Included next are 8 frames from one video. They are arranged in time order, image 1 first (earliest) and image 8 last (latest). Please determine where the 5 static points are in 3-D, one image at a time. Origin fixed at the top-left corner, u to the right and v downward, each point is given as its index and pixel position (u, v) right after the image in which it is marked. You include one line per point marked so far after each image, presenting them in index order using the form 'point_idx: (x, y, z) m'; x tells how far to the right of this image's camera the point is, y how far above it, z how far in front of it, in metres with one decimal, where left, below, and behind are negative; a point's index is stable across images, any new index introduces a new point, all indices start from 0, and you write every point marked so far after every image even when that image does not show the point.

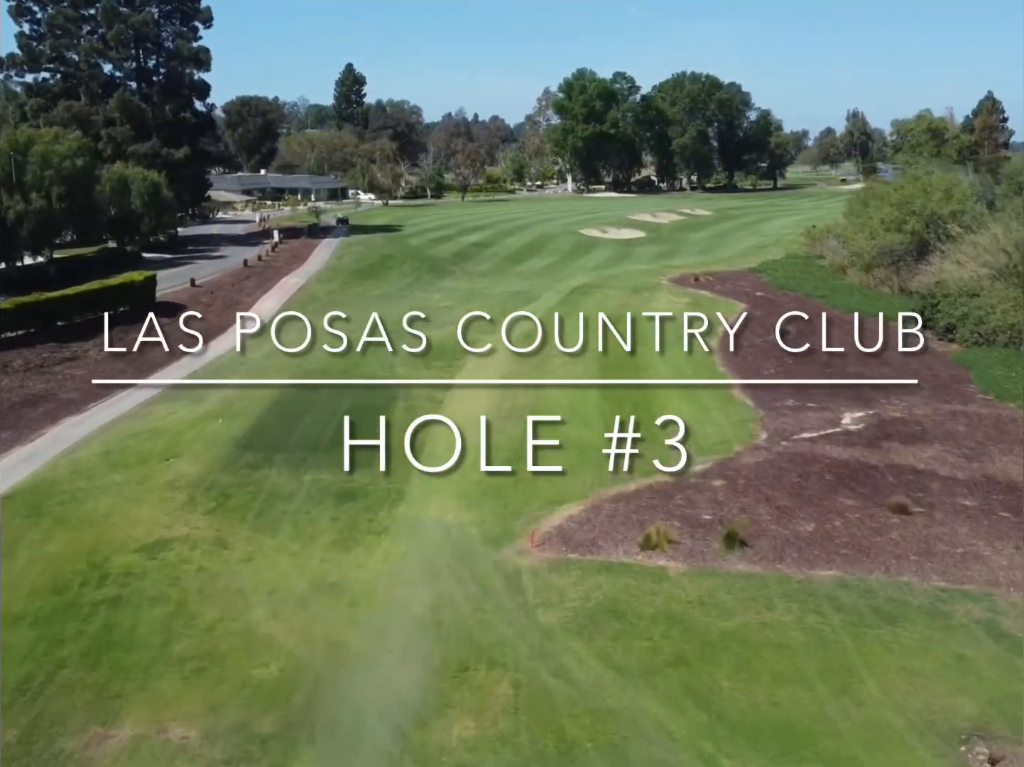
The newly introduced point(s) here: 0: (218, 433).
0: (-5.4, -0.9, +18.9) m
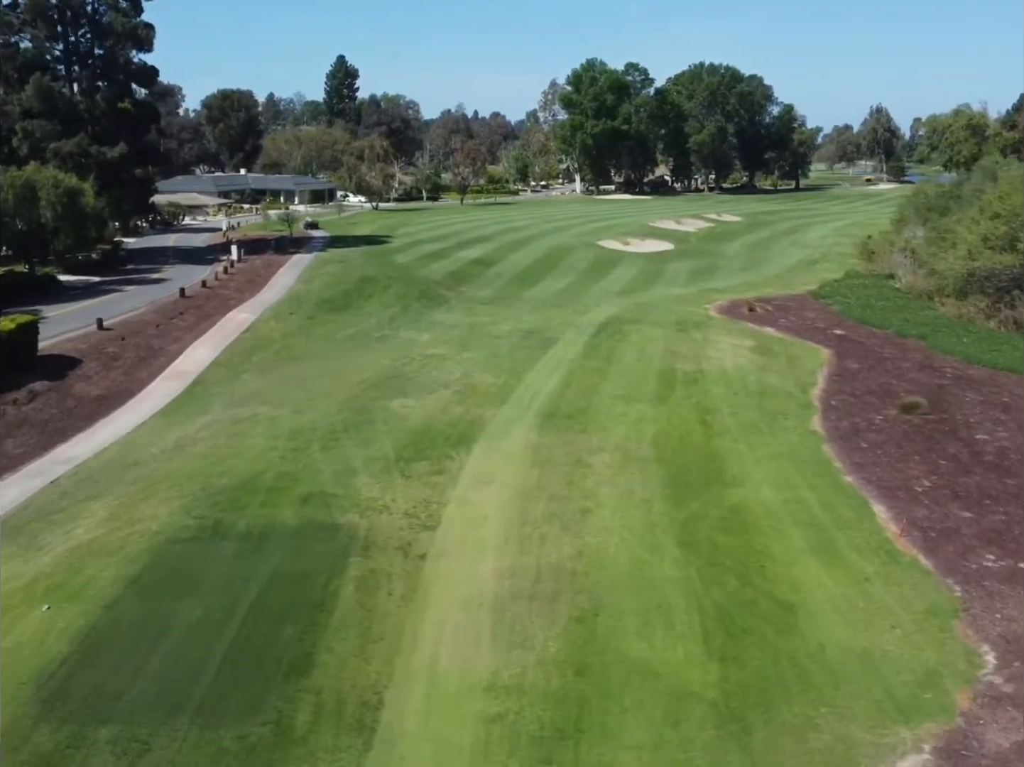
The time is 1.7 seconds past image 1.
0: (-5.1, -2.8, +10.7) m
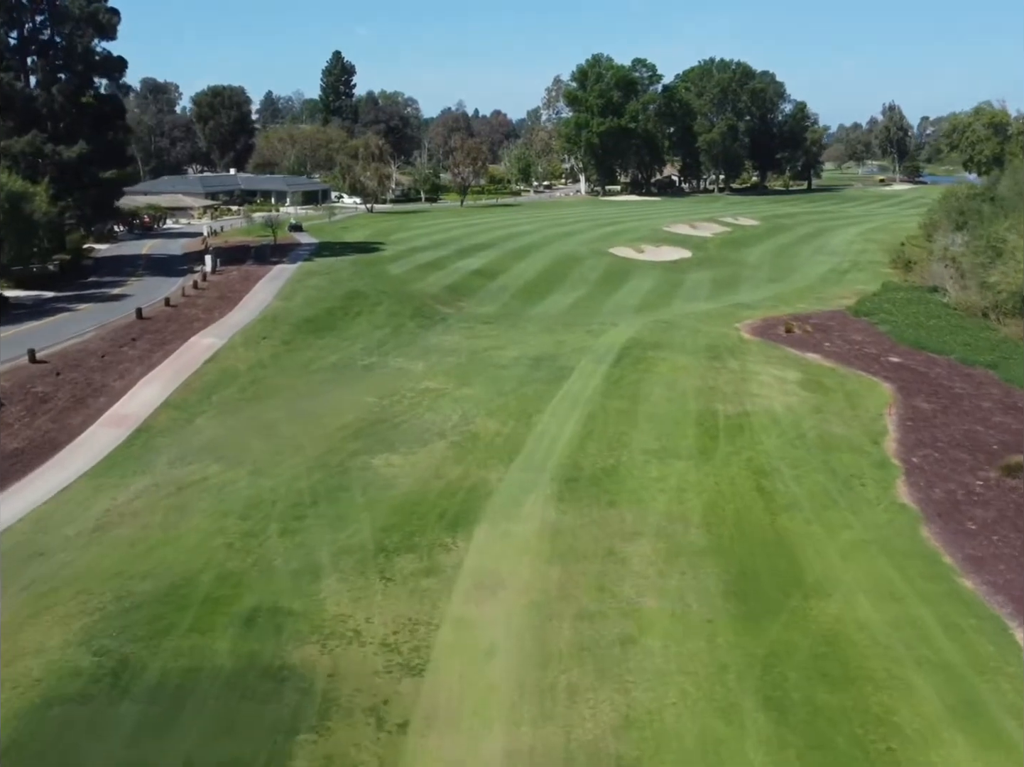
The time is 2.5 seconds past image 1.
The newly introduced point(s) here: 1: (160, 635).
0: (-4.9, -3.7, +6.9) m
1: (-3.8, -2.7, +11.0) m
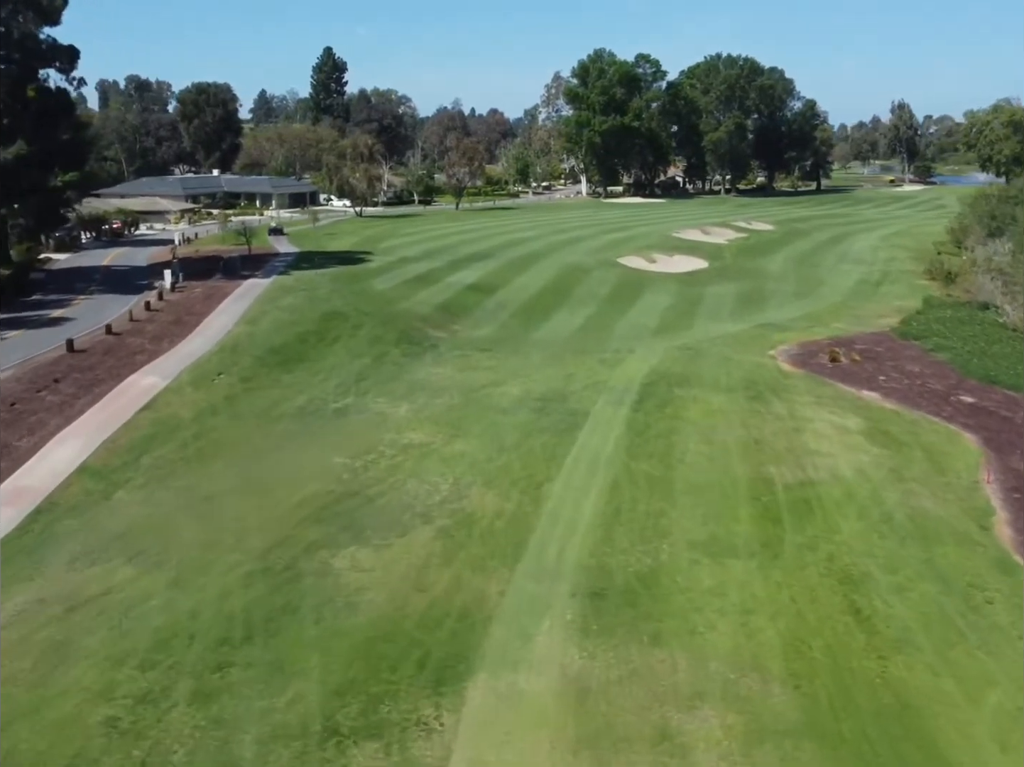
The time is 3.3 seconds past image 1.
0: (-4.8, -4.6, +2.8) m
1: (-3.7, -3.6, +6.9) m
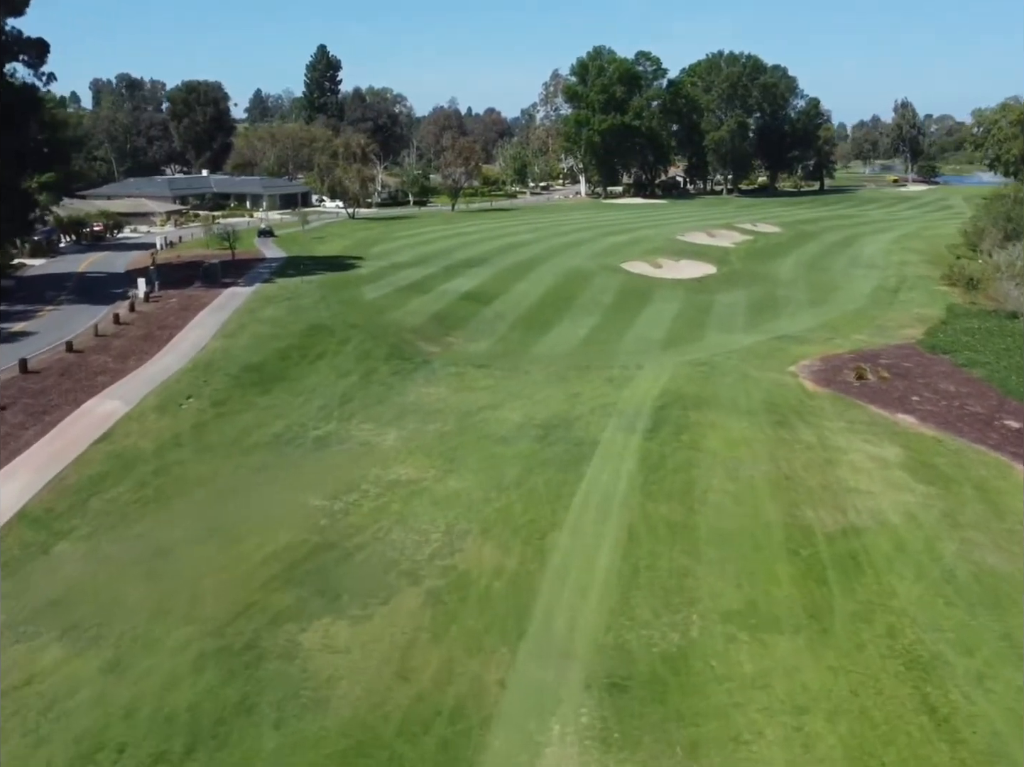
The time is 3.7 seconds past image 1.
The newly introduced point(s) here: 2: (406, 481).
0: (-4.8, -5.1, +0.7) m
1: (-3.6, -4.1, +4.9) m
2: (-1.7, -1.5, +16.2) m
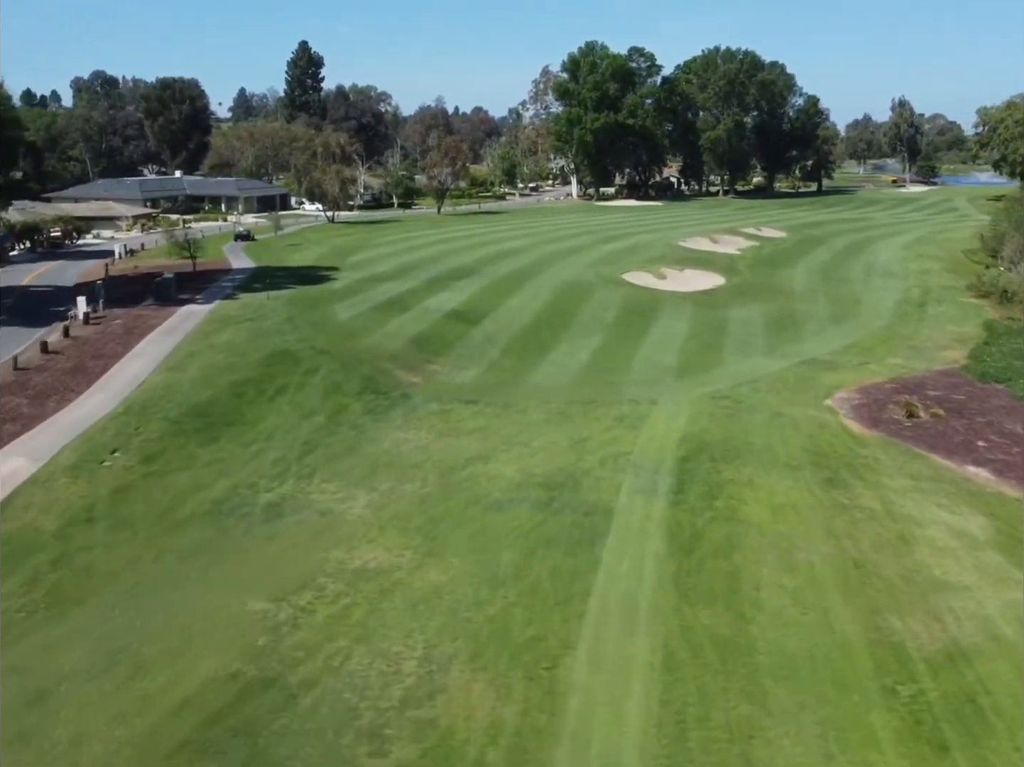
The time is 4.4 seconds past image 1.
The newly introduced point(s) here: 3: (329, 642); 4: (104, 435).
0: (-4.6, -5.9, -2.8) m
1: (-3.5, -4.9, +1.4) m
2: (-1.7, -2.3, +12.8) m
3: (-1.9, -2.8, +10.8) m
4: (-6.7, -0.9, +17.0) m
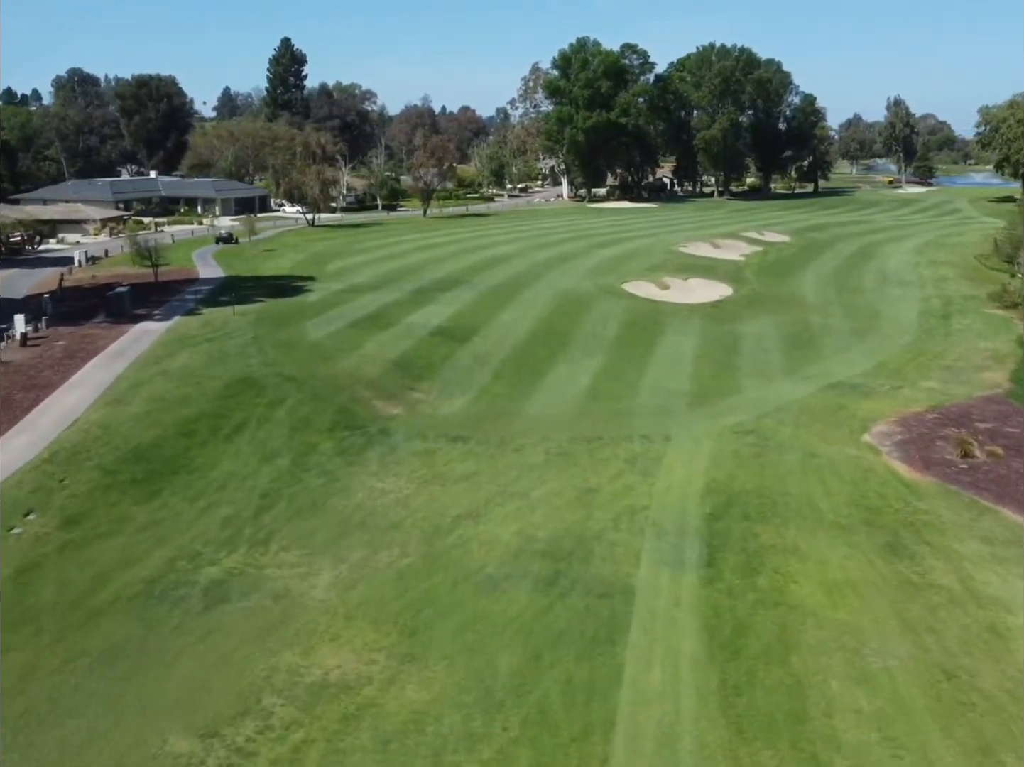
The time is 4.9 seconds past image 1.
0: (-4.4, -6.5, -5.5) m
1: (-3.4, -5.5, -1.4) m
2: (-1.7, -3.0, +10.1) m
3: (-1.9, -3.4, +8.1) m
4: (-6.8, -1.5, +14.2) m
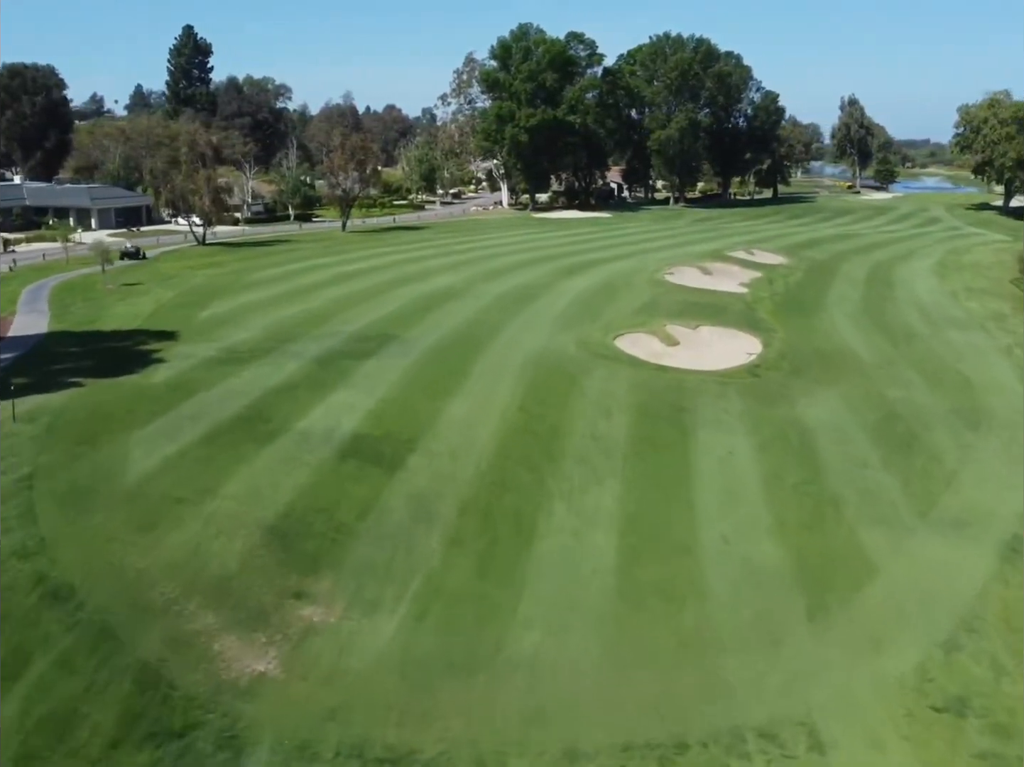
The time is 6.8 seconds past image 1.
0: (-2.8, -8.8, -15.5) m
1: (-2.0, -7.8, -11.2) m
2: (-1.2, -5.2, +0.3) m
3: (-1.3, -5.6, -1.7) m
4: (-6.6, -3.8, +4.0) m
